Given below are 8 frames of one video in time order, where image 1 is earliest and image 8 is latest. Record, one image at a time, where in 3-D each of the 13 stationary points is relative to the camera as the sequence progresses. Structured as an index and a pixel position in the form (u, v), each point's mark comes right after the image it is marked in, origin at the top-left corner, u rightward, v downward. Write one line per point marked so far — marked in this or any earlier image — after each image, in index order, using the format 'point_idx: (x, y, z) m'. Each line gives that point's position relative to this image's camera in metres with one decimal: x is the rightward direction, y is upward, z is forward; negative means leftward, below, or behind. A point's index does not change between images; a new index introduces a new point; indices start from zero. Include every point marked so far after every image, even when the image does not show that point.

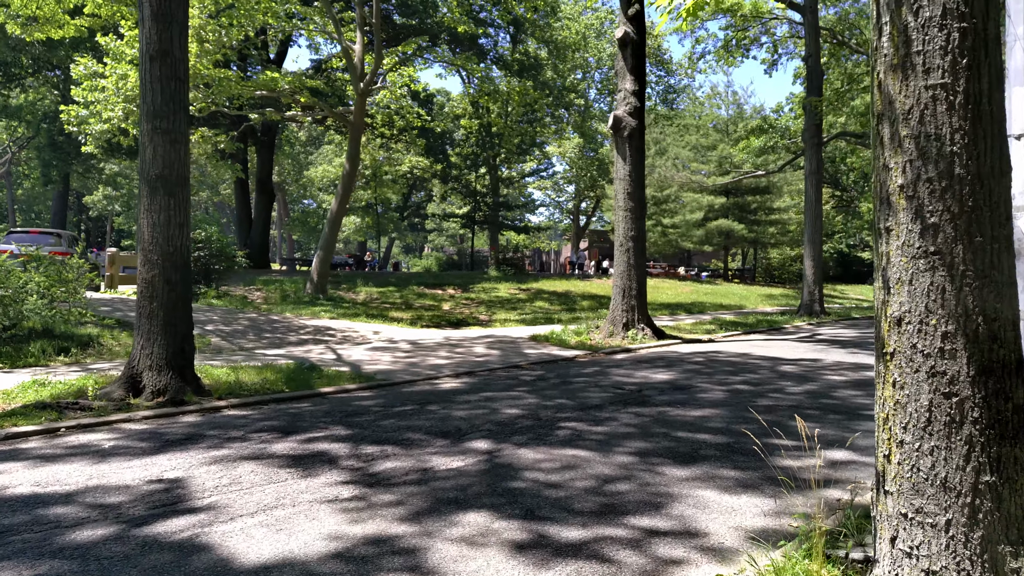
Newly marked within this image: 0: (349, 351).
0: (-2.6, -1.0, +12.2) m
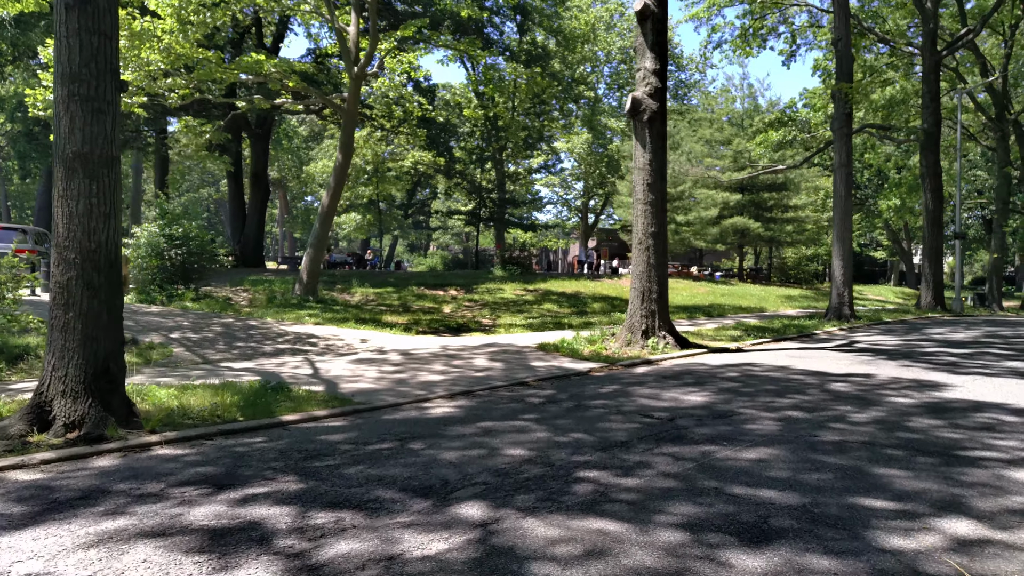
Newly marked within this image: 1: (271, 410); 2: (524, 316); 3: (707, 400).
0: (-2.5, -1.0, +10.6) m
1: (-2.3, -1.2, +7.3) m
2: (+0.3, -0.7, +19.0) m
3: (+2.0, -1.1, +7.9) m
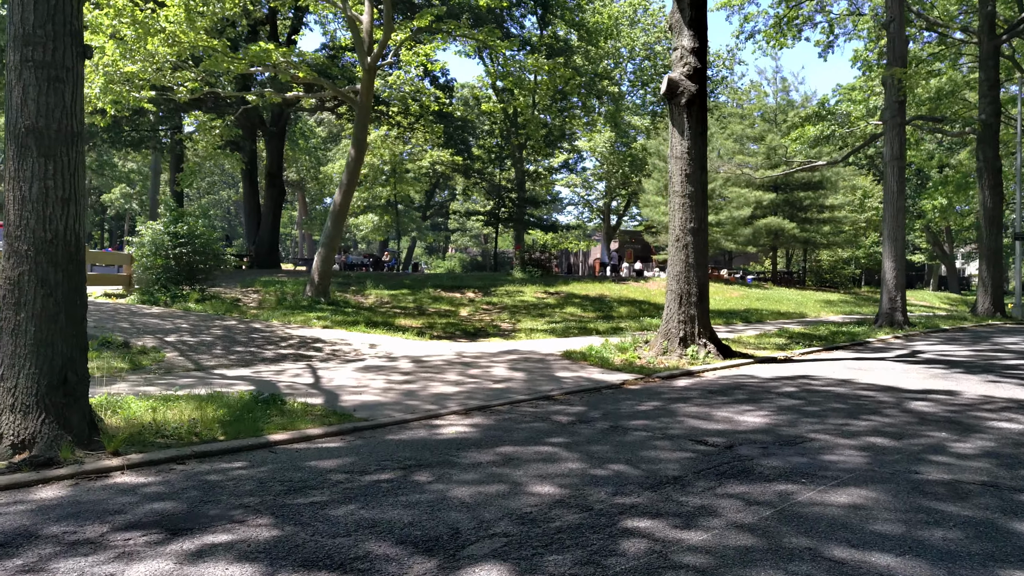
0: (-2.3, -1.0, +9.6) m
1: (-2.0, -1.1, +6.3) m
2: (+0.8, -0.7, +17.9) m
3: (+2.2, -1.2, +6.8) m
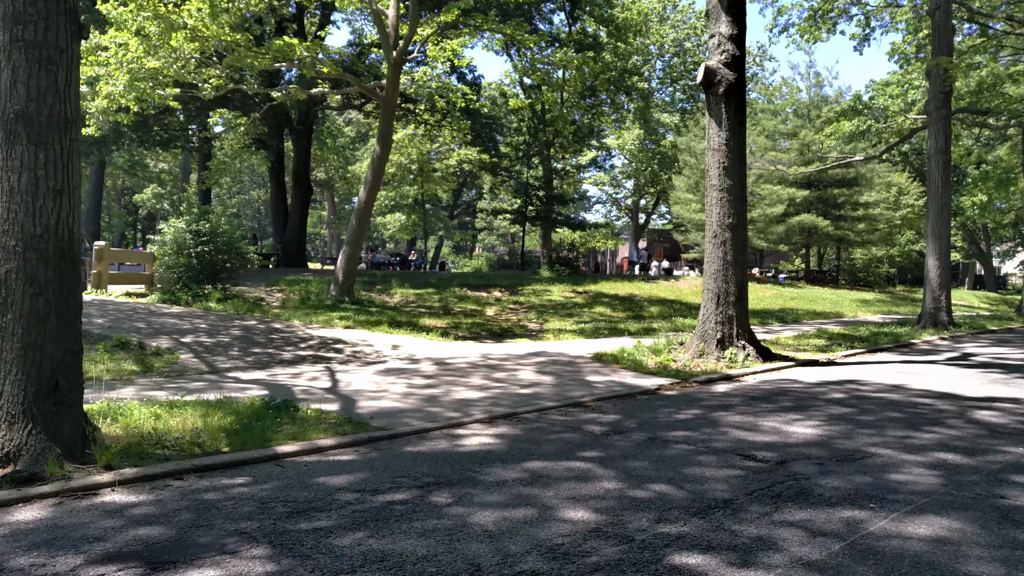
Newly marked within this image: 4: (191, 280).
0: (-1.9, -1.0, +9.1) m
1: (-1.8, -1.1, +5.8) m
2: (+1.4, -0.7, +17.3) m
3: (+2.4, -1.1, +6.2) m
4: (-7.0, +0.2, +17.0) m
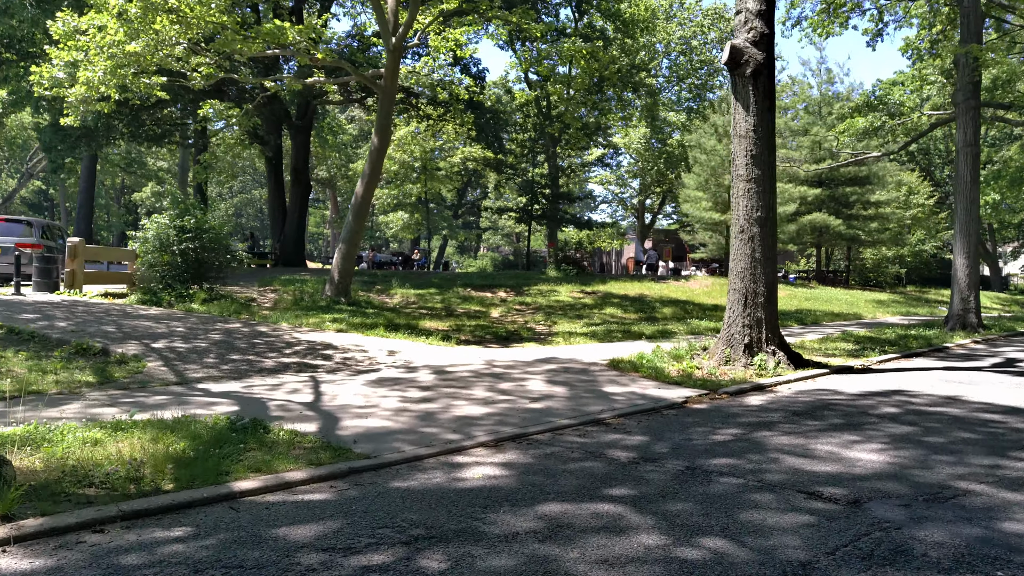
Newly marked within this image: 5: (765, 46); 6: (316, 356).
0: (-1.8, -1.0, +8.1) m
1: (-1.8, -1.1, +4.8) m
2: (+1.5, -0.7, +16.3) m
3: (+2.5, -1.1, +5.1) m
4: (-6.9, +0.2, +16.0) m
5: (+3.3, +3.2, +10.2) m
6: (-2.5, -0.9, +10.0) m
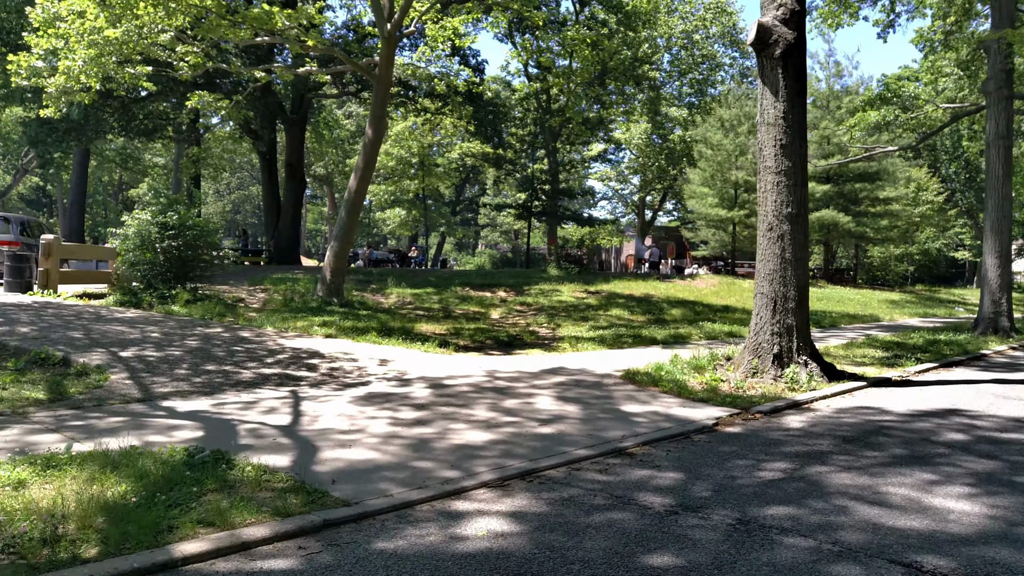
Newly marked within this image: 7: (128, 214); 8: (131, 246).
0: (-1.8, -1.1, +7.2) m
1: (-1.7, -1.2, +3.8) m
2: (+1.6, -0.7, +15.4) m
3: (+2.5, -1.2, +4.2) m
4: (-6.9, +0.2, +15.1) m
5: (+3.4, +3.1, +9.2) m
6: (-2.5, -0.9, +9.1) m
7: (-7.4, +1.4, +15.1) m
8: (-7.3, +0.8, +14.9) m
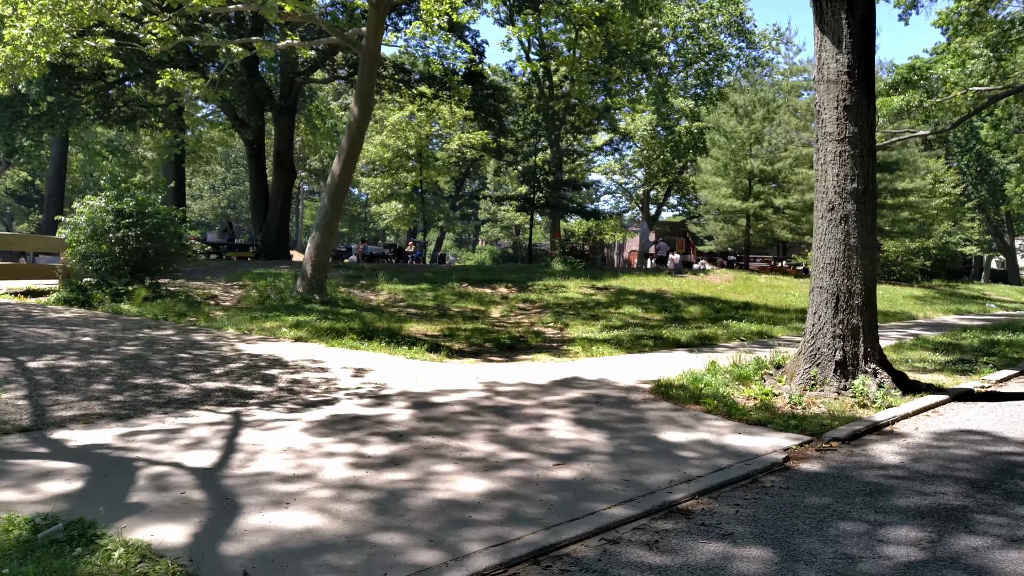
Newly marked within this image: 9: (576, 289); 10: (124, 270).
0: (-1.8, -1.0, +5.5) m
1: (-1.7, -1.2, +2.2) m
2: (+1.6, -0.6, +13.7) m
3: (+2.6, -1.2, +2.5) m
4: (-6.8, +0.2, +13.4) m
5: (+3.4, +3.2, +7.5) m
6: (-2.4, -0.8, +7.4) m
7: (-7.4, +1.5, +13.4) m
8: (-7.3, +0.9, +13.2) m
9: (+1.7, 0.0, +20.0) m
10: (-6.7, +0.3, +13.5) m
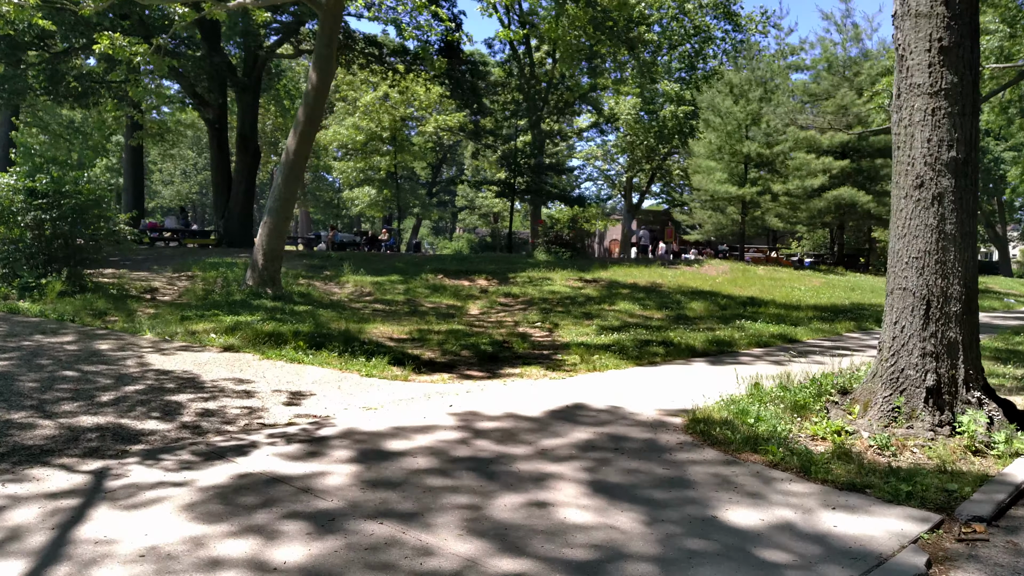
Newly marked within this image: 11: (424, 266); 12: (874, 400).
0: (-1.8, -1.0, +3.6) m
1: (-1.6, -1.2, +0.2) m
2: (+1.3, -0.6, +11.8) m
3: (+2.6, -1.2, +0.7) m
4: (-7.1, +0.3, +11.3) m
5: (+3.3, +3.2, +5.7) m
6: (-2.5, -0.8, +5.5) m
7: (-7.7, +1.6, +11.3) m
8: (-7.5, +1.0, +11.1) m
9: (+1.2, +0.2, +18.1) m
10: (-6.9, +0.4, +11.4) m
11: (-2.2, +0.6, +19.4) m
12: (+2.7, -0.8, +5.8) m
